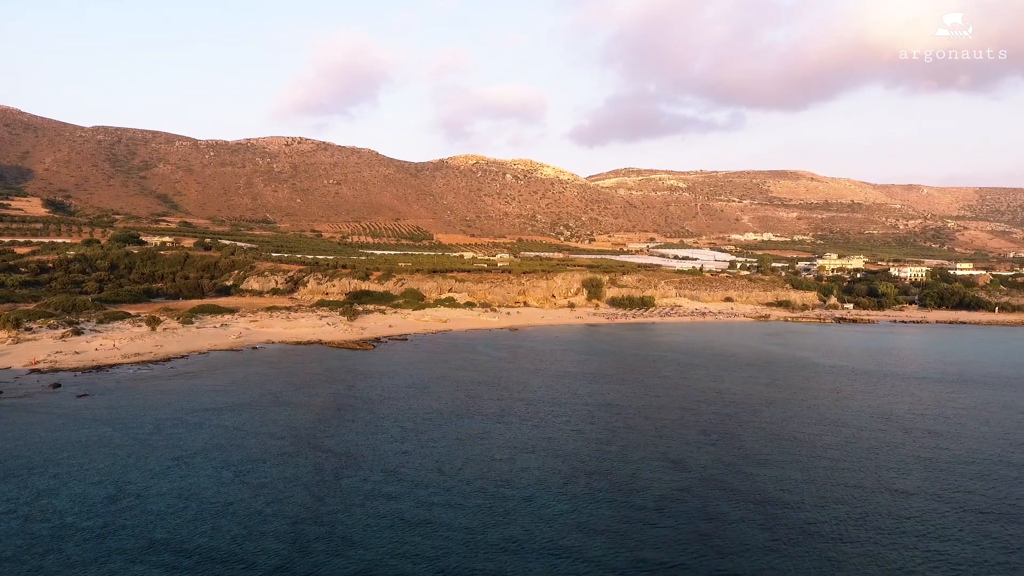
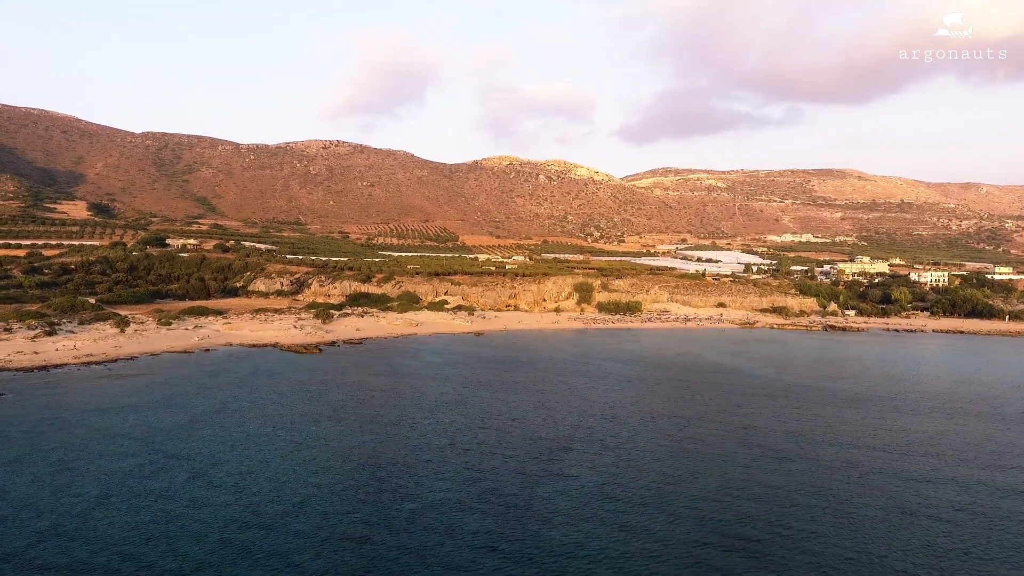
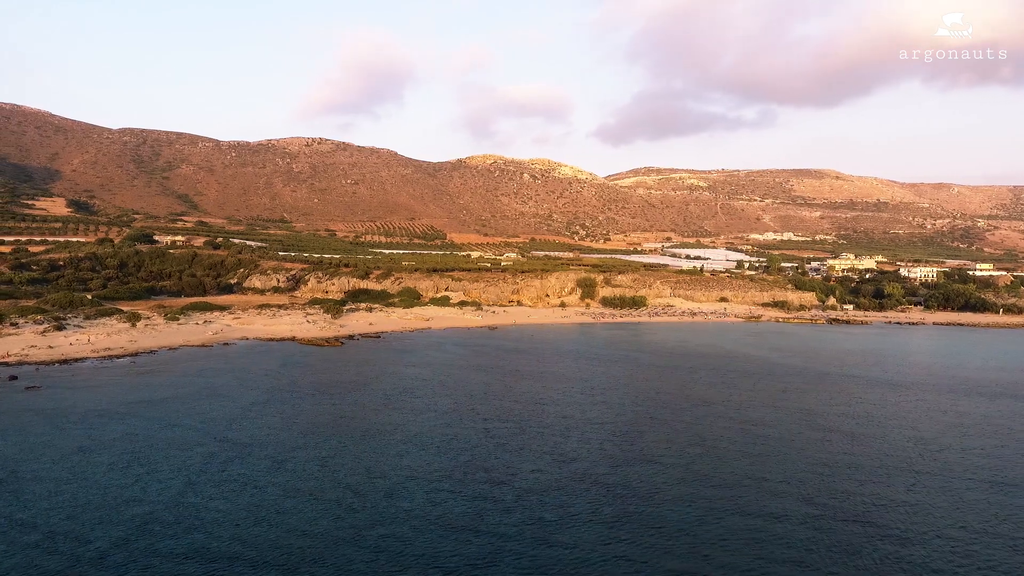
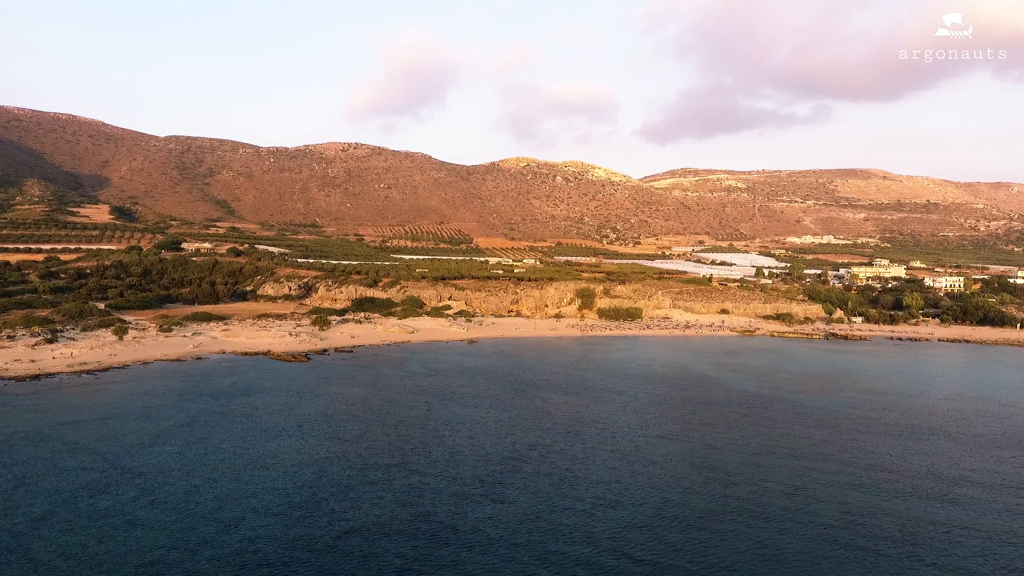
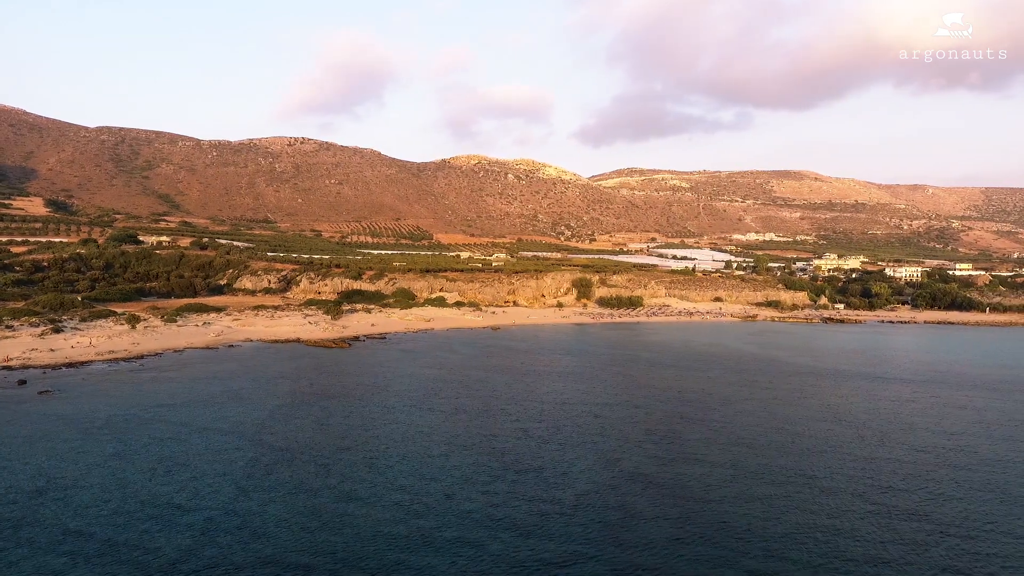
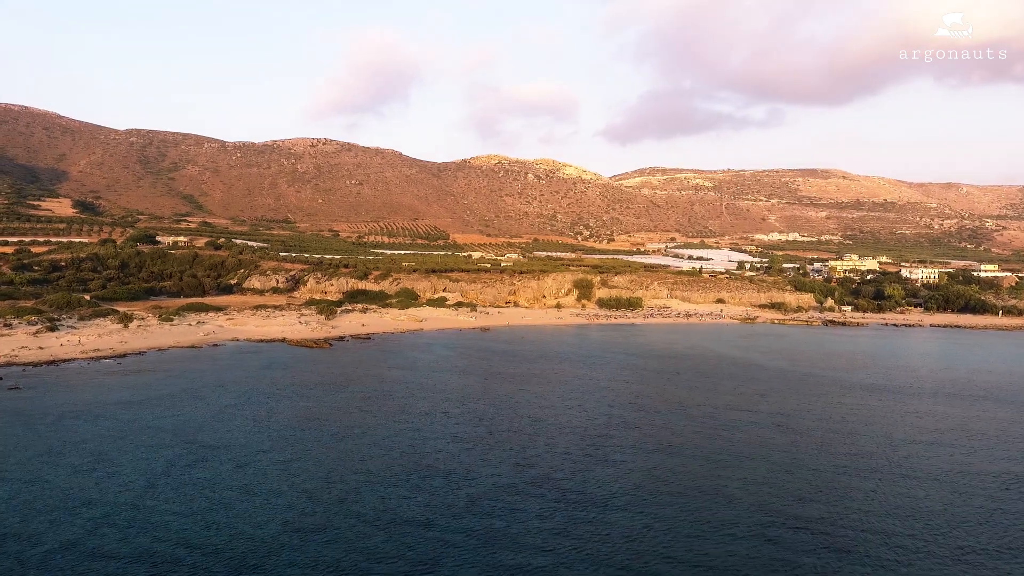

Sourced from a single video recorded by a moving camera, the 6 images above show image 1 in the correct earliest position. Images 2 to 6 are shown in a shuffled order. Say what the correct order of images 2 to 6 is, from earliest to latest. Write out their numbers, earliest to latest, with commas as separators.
5, 3, 6, 2, 4
